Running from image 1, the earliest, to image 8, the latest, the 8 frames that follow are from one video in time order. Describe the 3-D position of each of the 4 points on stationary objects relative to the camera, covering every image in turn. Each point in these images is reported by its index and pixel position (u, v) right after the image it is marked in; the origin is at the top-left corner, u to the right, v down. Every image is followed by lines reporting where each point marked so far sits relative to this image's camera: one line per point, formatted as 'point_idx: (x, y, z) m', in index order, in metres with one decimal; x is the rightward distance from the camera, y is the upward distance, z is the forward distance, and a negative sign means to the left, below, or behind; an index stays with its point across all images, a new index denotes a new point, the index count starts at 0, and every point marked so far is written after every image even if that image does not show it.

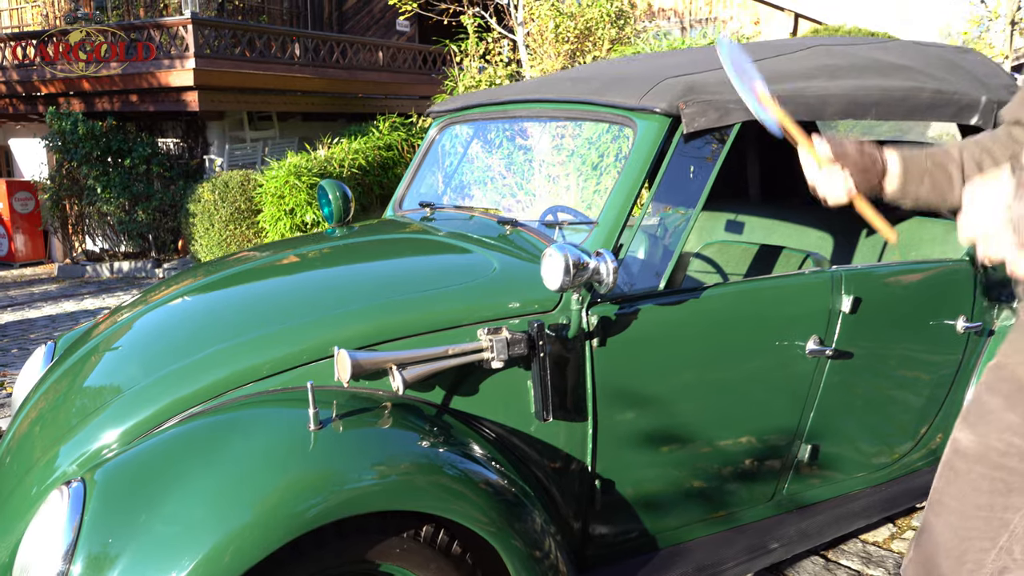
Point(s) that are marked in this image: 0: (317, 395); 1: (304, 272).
0: (-0.4, -0.2, +1.7) m
1: (-0.6, 0.0, +2.3) m
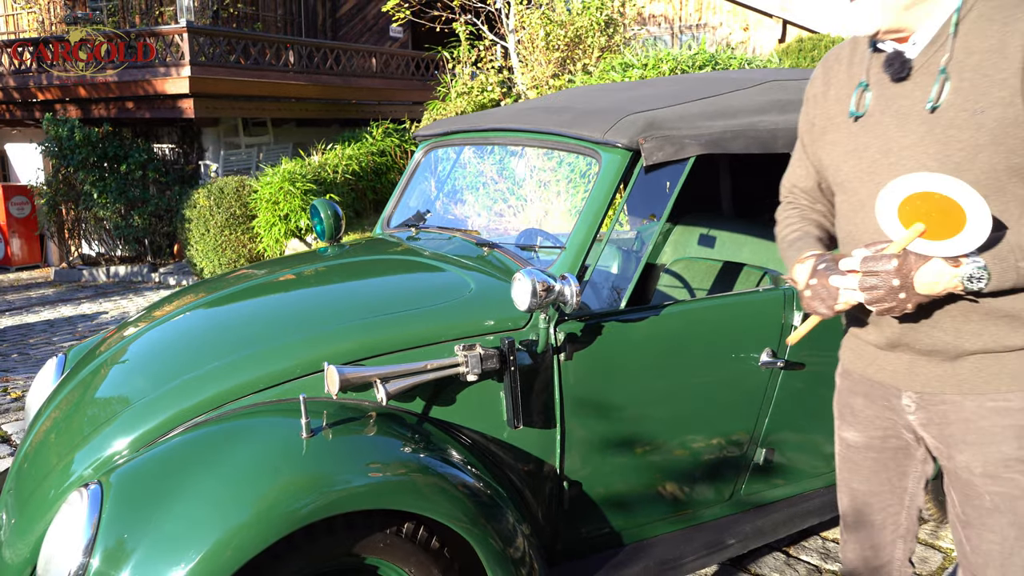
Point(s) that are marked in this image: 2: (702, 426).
0: (-0.5, -0.3, +1.9) m
1: (-0.6, 0.0, +2.5) m
2: (+0.5, -0.4, +2.4) m
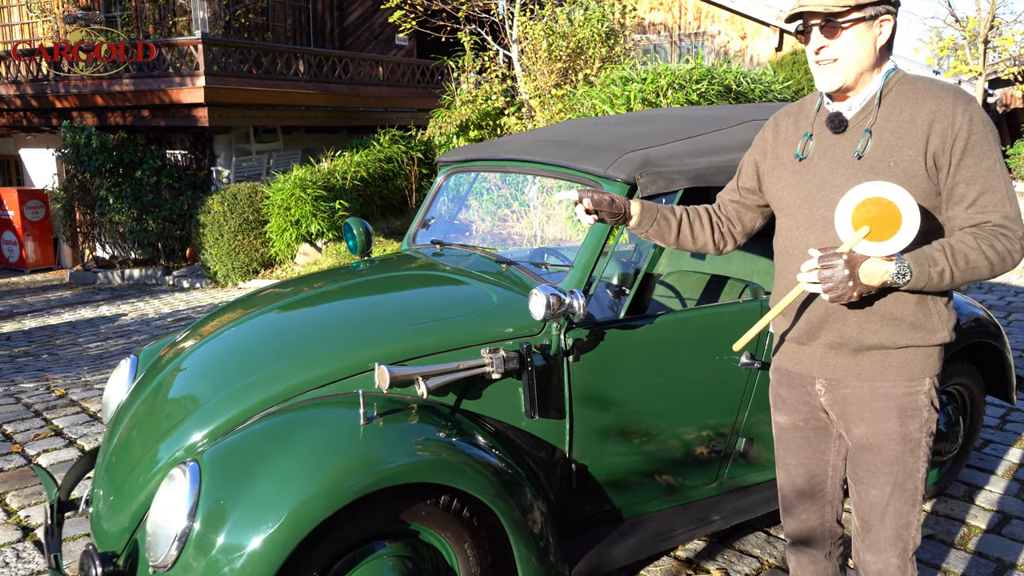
0: (-0.4, -0.3, +2.3) m
1: (-0.6, 0.0, +2.9) m
2: (+0.6, -0.5, +2.8) m
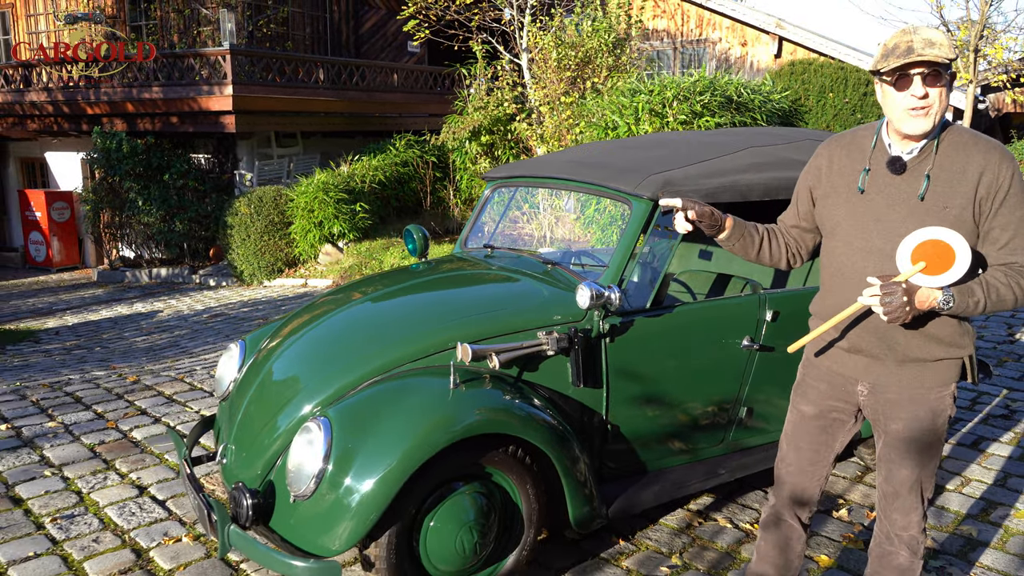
0: (-0.2, -0.3, +3.0) m
1: (-0.4, 0.0, +3.5) m
2: (+0.8, -0.4, +3.4) m
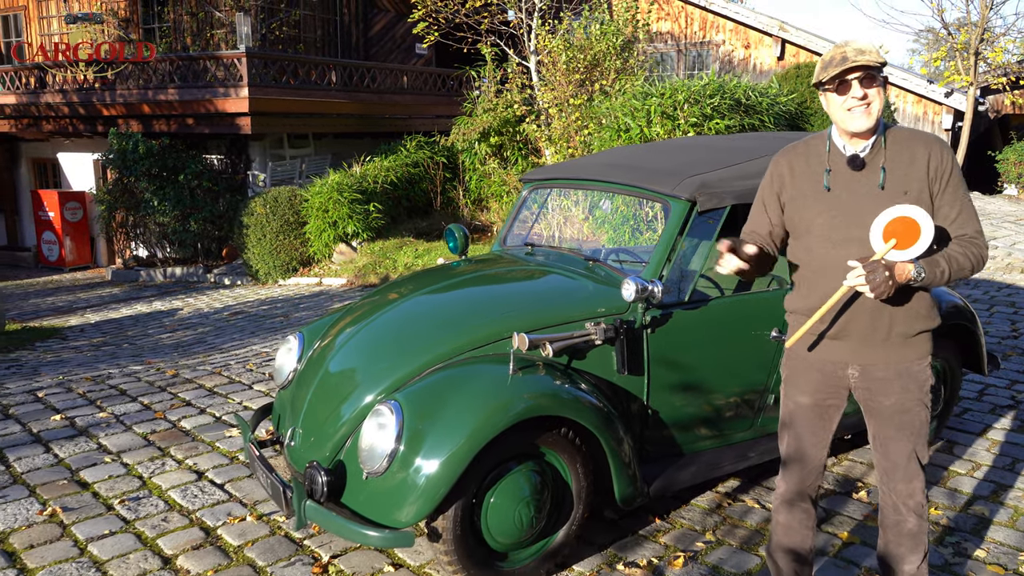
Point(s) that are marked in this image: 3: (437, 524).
0: (0.0, -0.3, +3.2) m
1: (-0.2, 0.0, +3.7) m
2: (+1.0, -0.4, +3.7) m
3: (-0.3, -0.8, +3.0) m
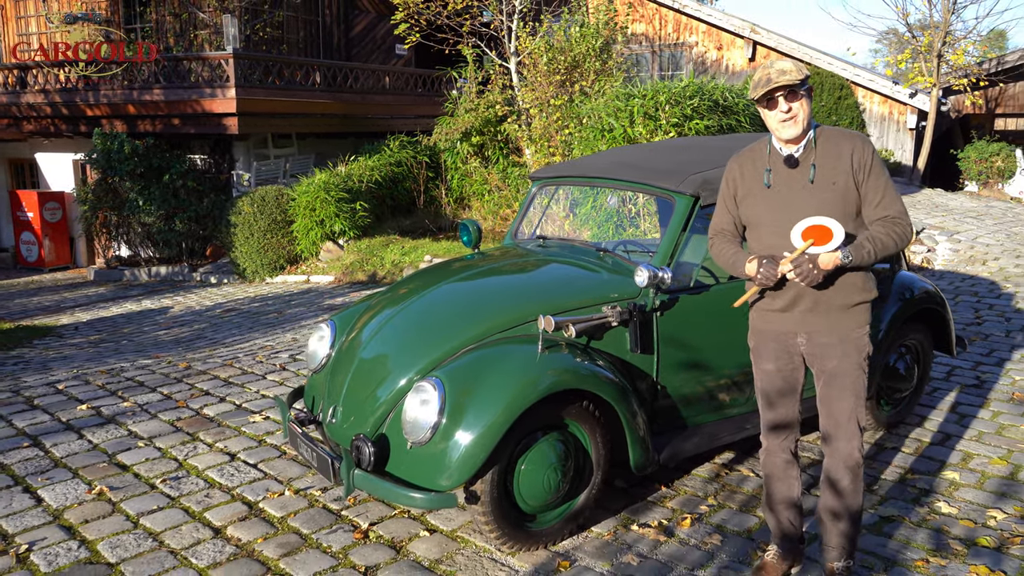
0: (+0.1, -0.2, +3.5) m
1: (-0.1, +0.1, +4.1) m
2: (+1.1, -0.4, +4.0) m
3: (-0.1, -0.8, +3.3) m
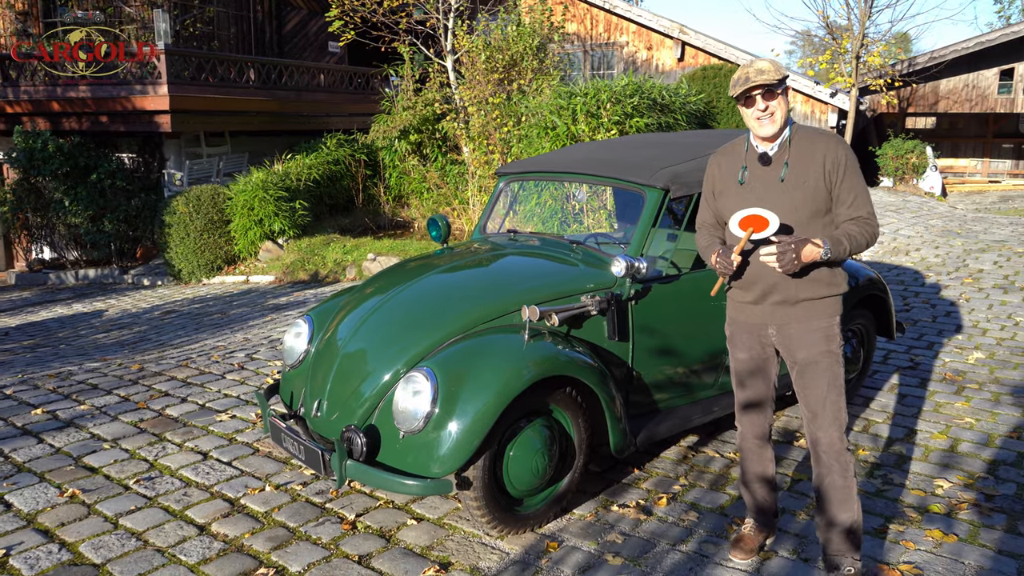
0: (0.0, -0.2, +3.6) m
1: (-0.2, +0.1, +4.1) m
2: (+0.9, -0.3, +4.2) m
3: (-0.2, -0.8, +3.4) m
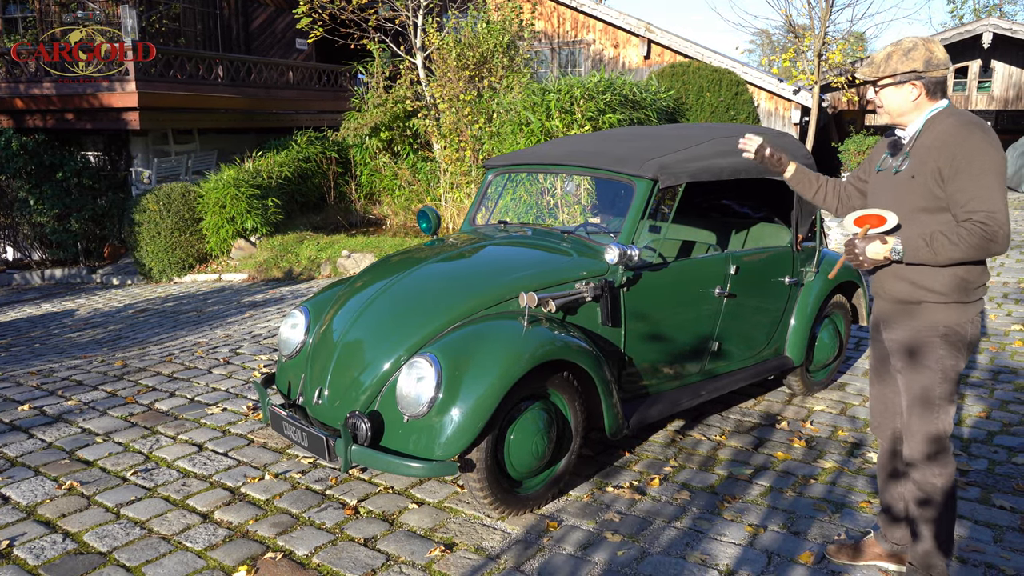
0: (0.0, -0.1, +3.7) m
1: (-0.3, +0.1, +4.2) m
2: (+0.9, -0.2, +4.4) m
3: (-0.2, -0.7, +3.4) m
